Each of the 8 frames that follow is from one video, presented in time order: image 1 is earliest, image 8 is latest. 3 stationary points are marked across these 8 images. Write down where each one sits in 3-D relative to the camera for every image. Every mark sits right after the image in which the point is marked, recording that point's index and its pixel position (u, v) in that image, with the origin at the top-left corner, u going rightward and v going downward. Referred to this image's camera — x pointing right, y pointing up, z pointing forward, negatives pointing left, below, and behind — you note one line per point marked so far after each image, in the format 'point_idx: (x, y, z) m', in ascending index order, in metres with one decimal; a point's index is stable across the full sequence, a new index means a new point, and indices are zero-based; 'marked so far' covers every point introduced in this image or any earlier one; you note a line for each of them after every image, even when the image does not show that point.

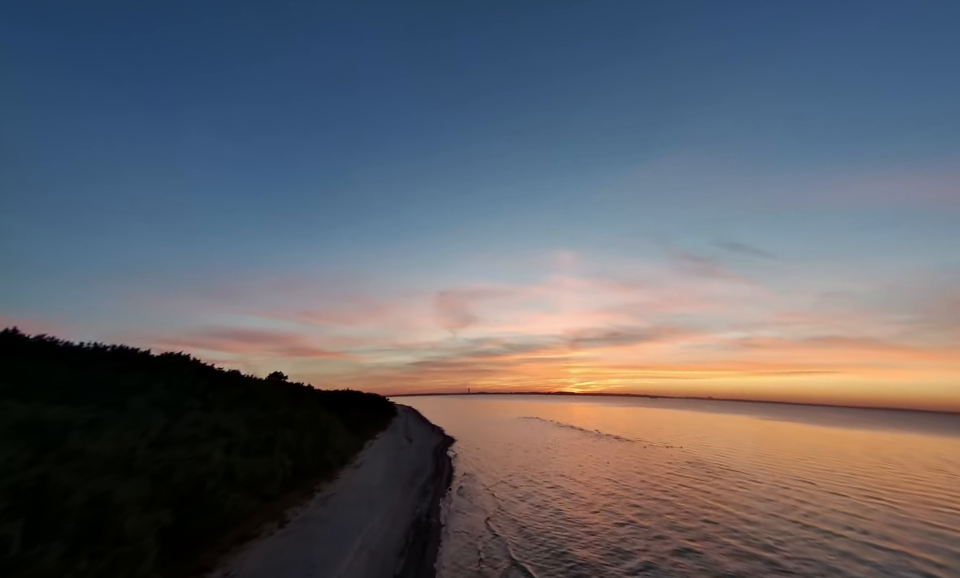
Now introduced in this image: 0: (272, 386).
0: (-7.6, -3.5, +12.4) m
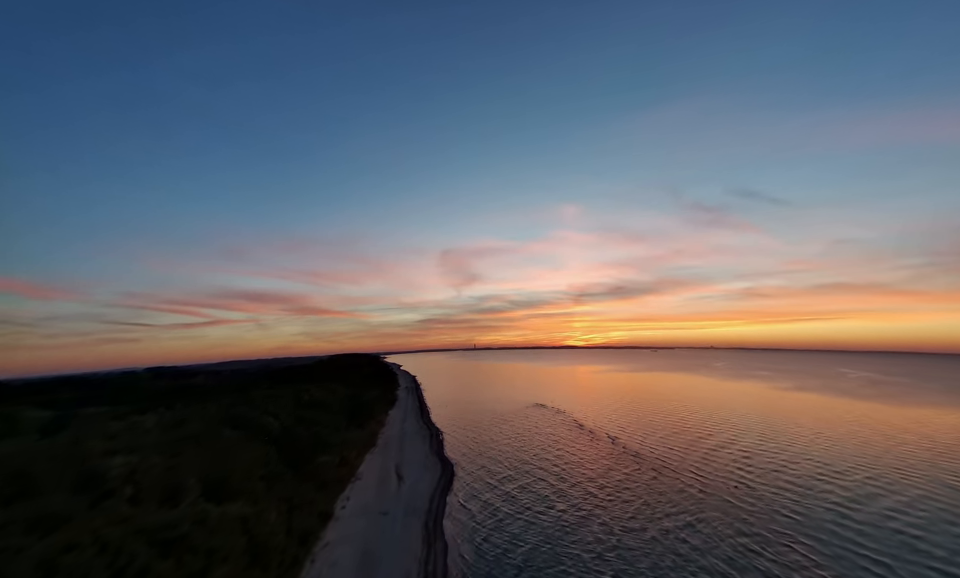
0: (-7.9, -5.7, +7.9) m
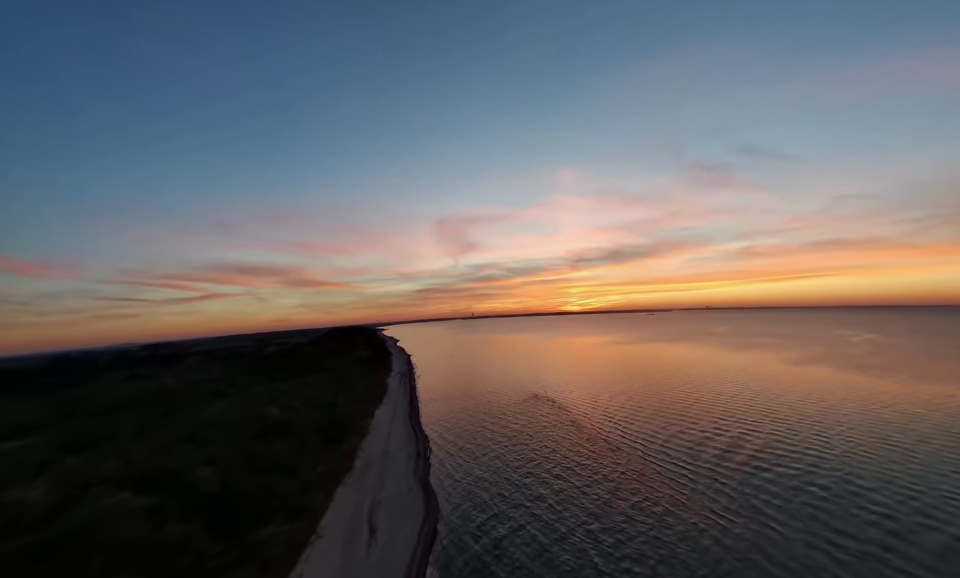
0: (-8.6, -8.0, +4.0) m
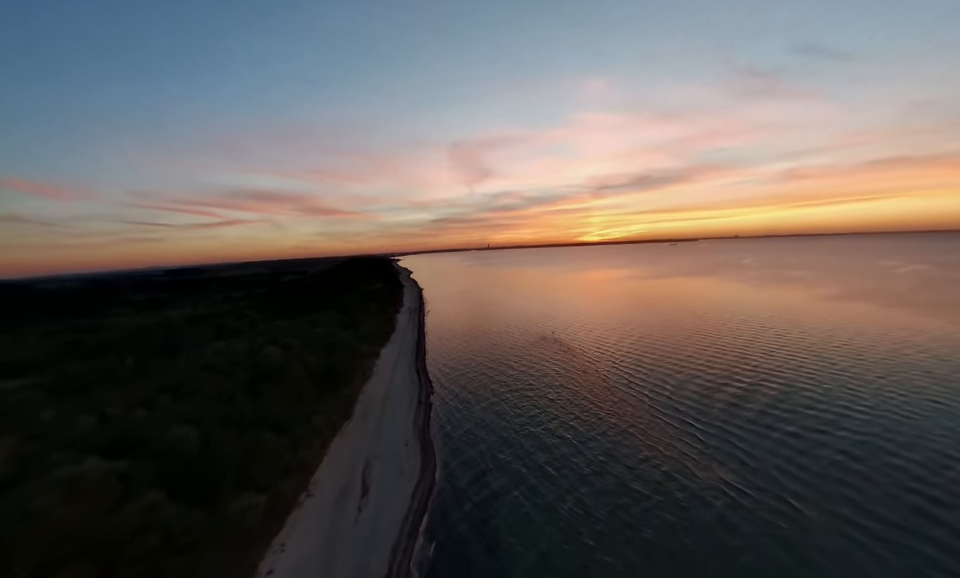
0: (-9.3, -8.3, +2.6) m
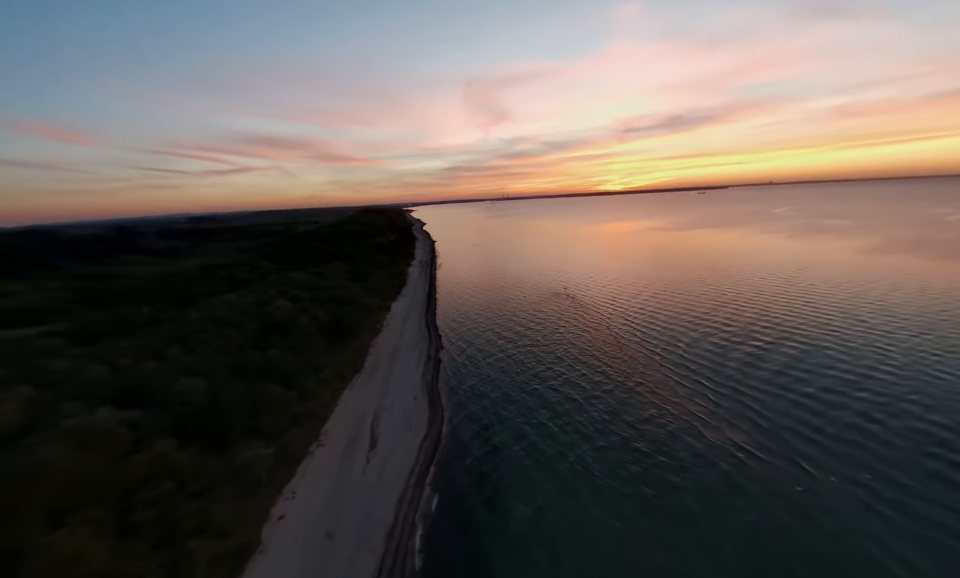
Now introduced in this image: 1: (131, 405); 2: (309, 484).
0: (-9.6, -8.0, +2.8) m
1: (-15.4, -5.2, +15.0) m
2: (-7.6, -8.8, +15.3) m
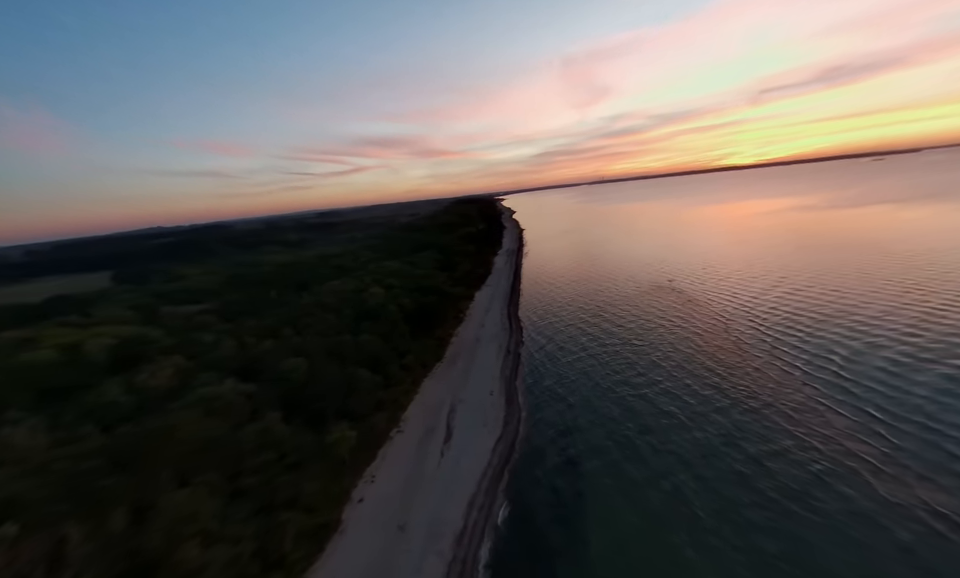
0: (-9.4, -7.9, +4.2) m
1: (-11.8, -4.6, +17.3) m
2: (-4.3, -8.3, +15.7) m
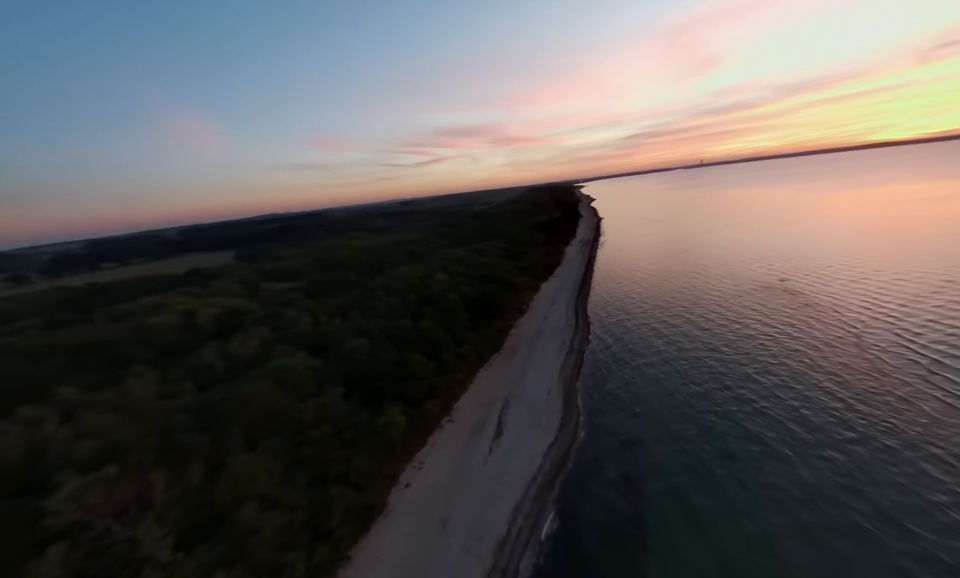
0: (-9.6, -7.4, +5.5) m
1: (-9.0, -3.6, +18.6) m
2: (-2.1, -7.8, +15.7) m
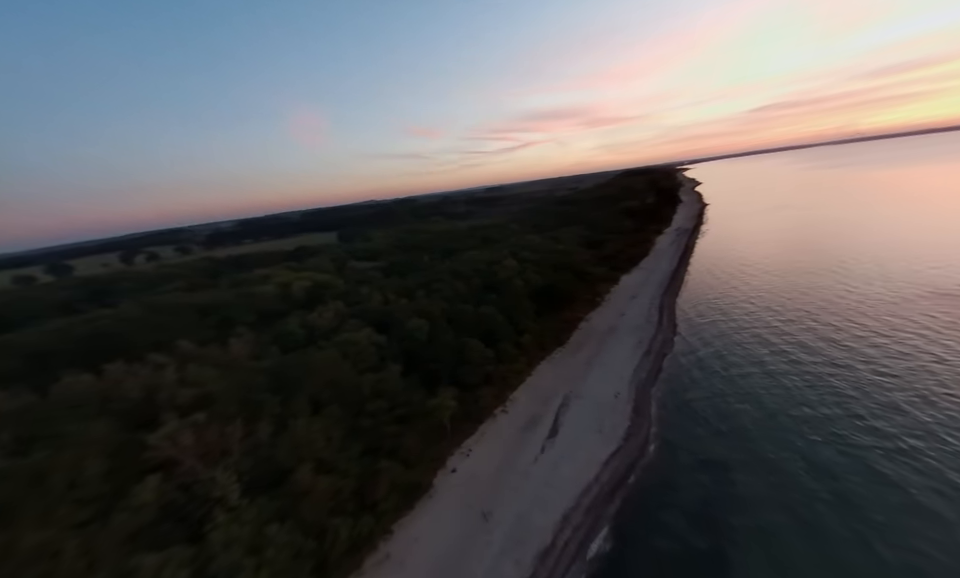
0: (-9.5, -6.5, +6.9) m
1: (-5.7, -2.4, +19.5) m
2: (+0.1, -7.1, +15.2) m
